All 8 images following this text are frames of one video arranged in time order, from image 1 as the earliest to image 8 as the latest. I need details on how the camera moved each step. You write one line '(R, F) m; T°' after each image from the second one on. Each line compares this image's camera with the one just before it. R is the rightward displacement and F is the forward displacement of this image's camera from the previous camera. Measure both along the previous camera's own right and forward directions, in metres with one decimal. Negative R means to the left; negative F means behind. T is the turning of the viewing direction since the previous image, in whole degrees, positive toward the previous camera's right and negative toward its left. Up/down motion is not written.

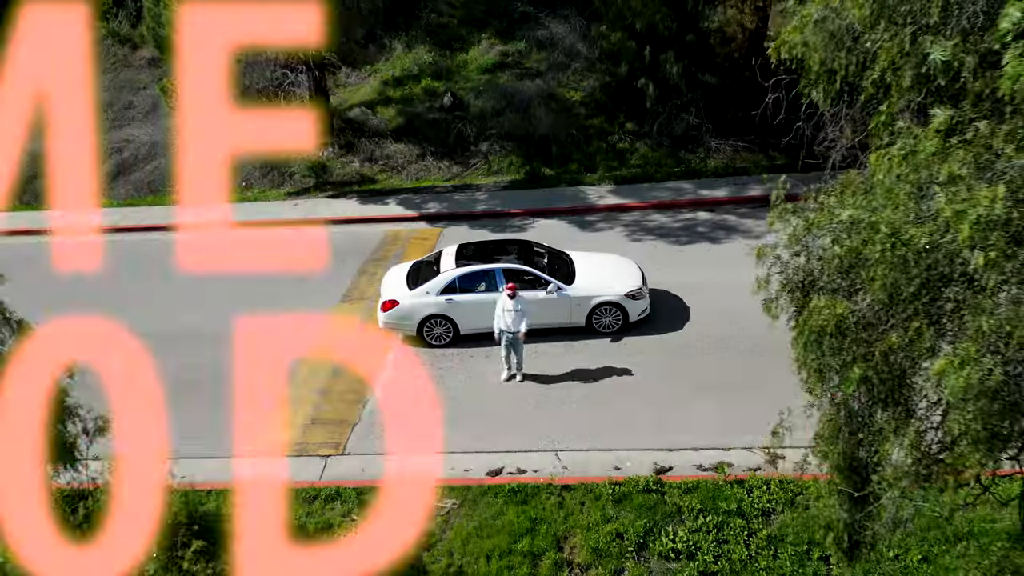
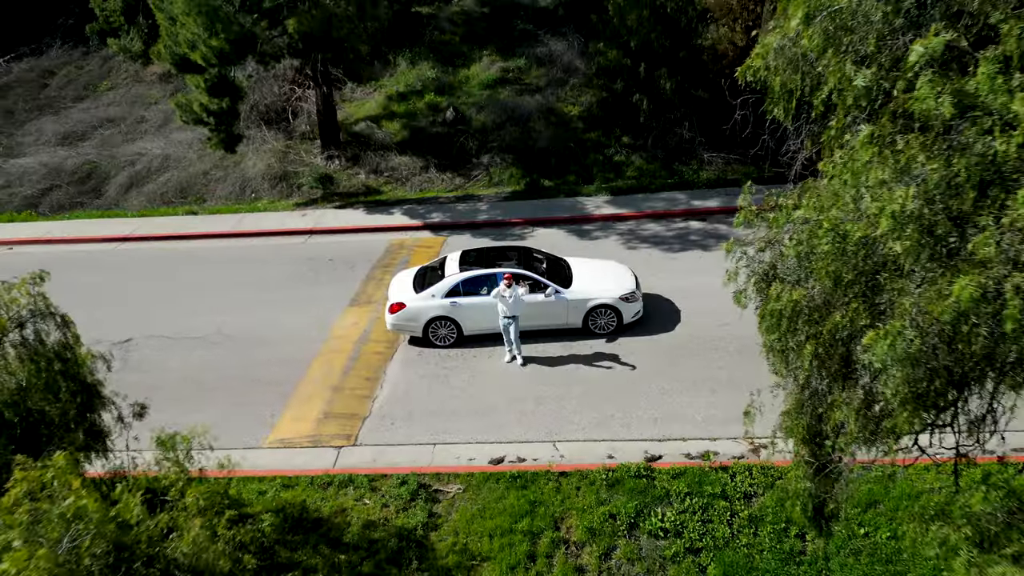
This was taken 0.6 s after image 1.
(0.0, -0.6) m; 0°
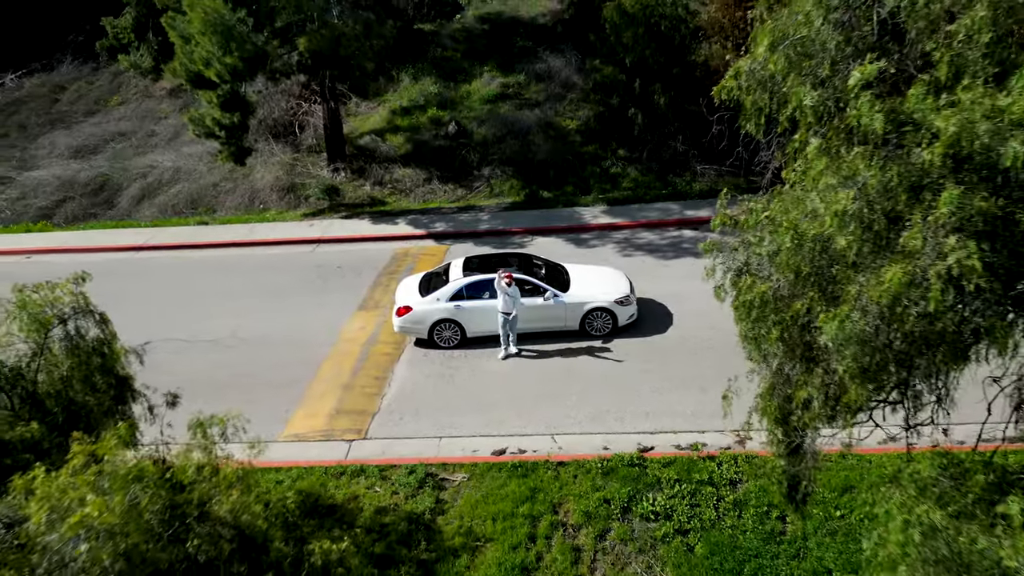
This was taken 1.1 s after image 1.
(0.0, -0.6) m; 0°
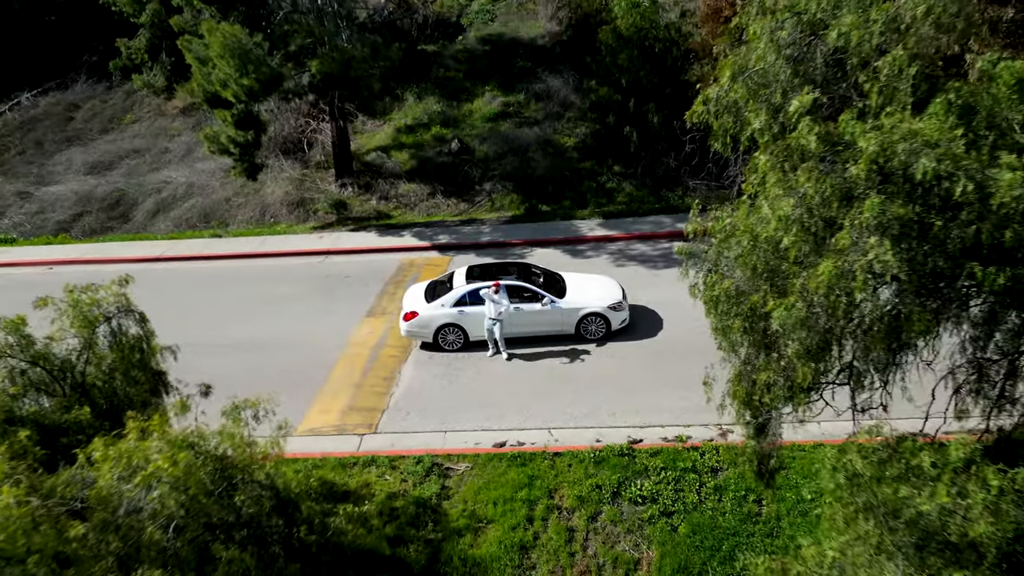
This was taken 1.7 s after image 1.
(0.0, -0.7) m; 0°
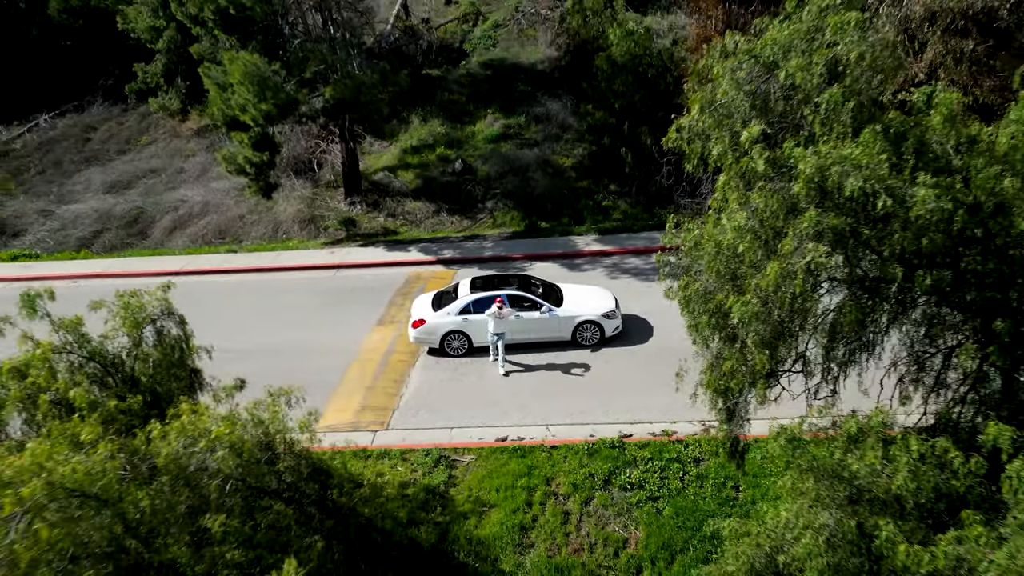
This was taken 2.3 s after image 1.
(0.0, -0.9) m; 0°
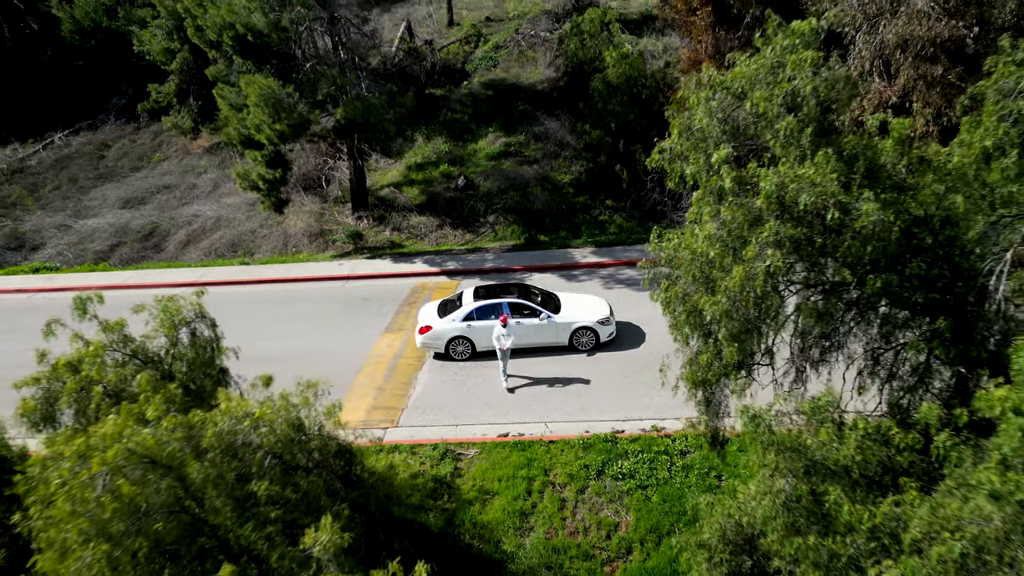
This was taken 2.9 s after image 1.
(0.0, -0.8) m; 0°
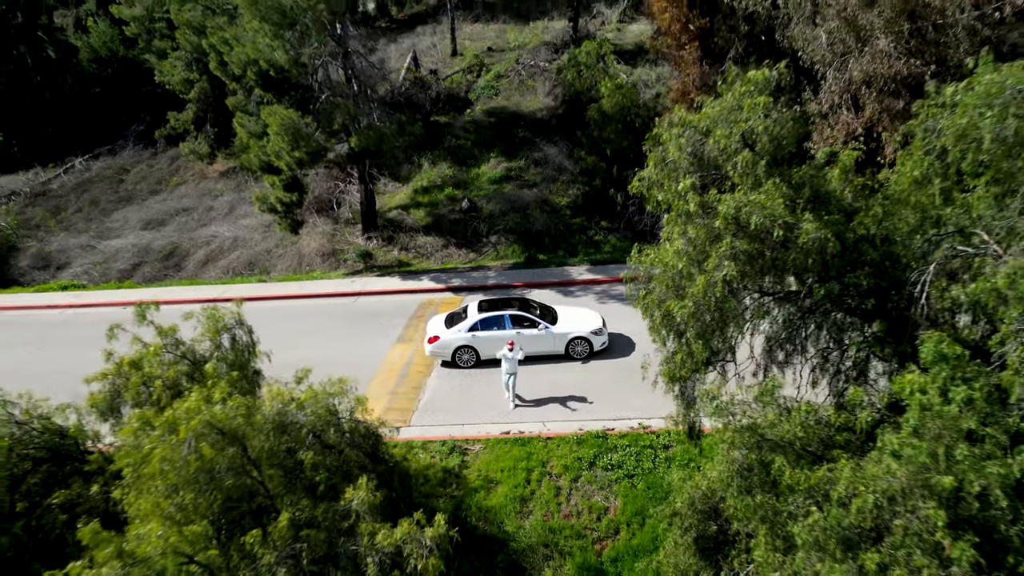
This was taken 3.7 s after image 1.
(0.0, -1.2) m; 0°
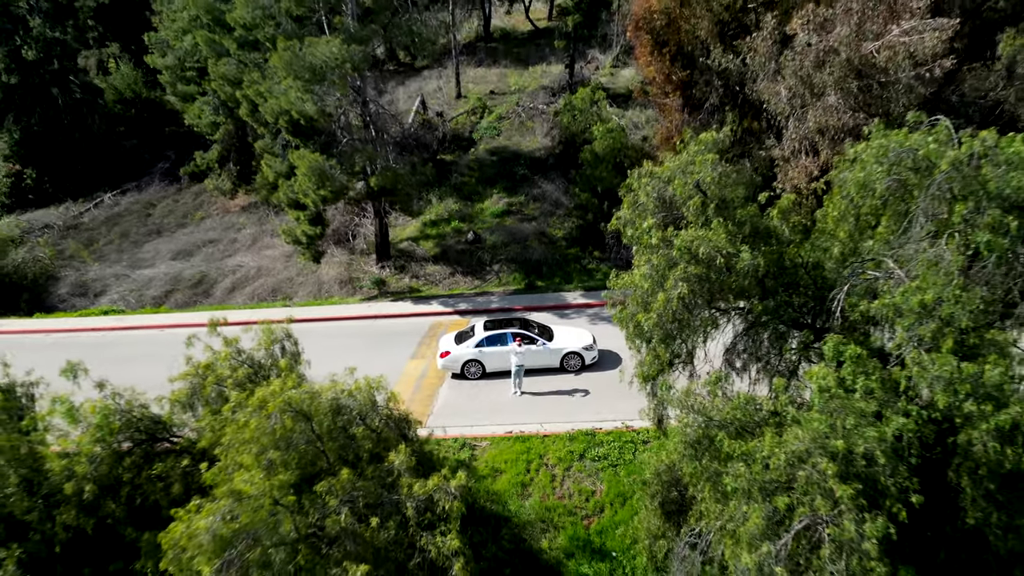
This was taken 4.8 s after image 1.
(0.0, -2.1) m; 0°
